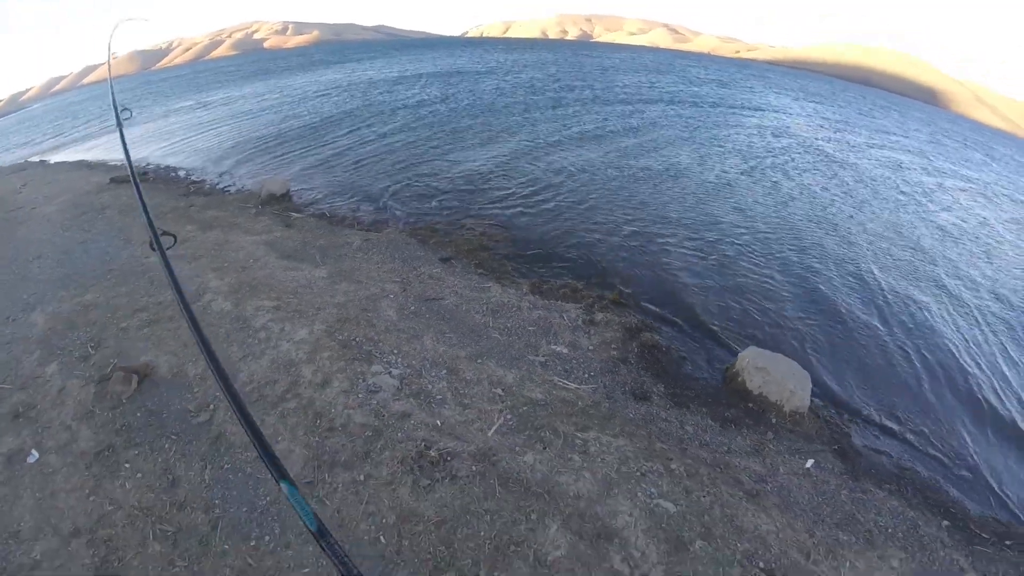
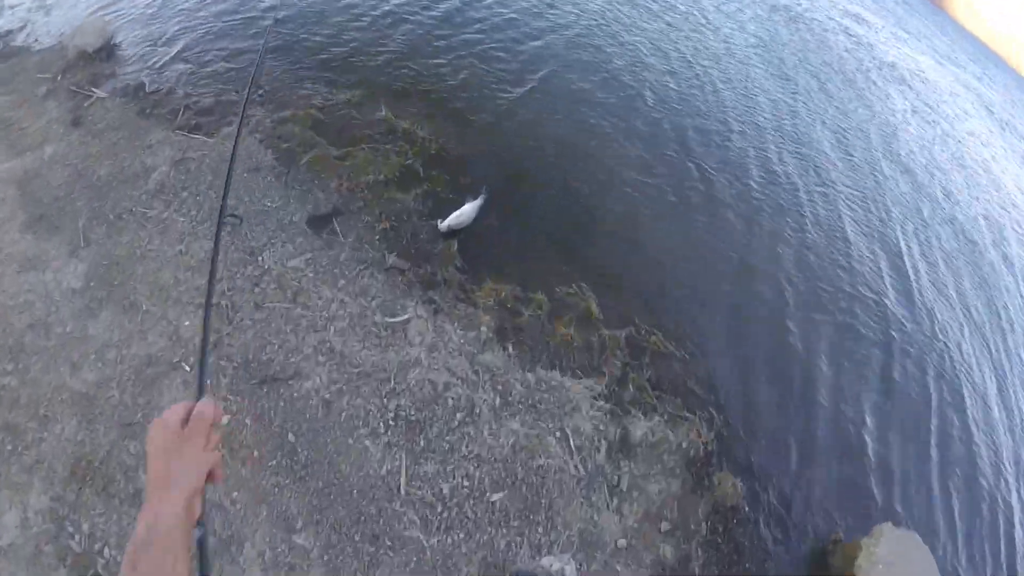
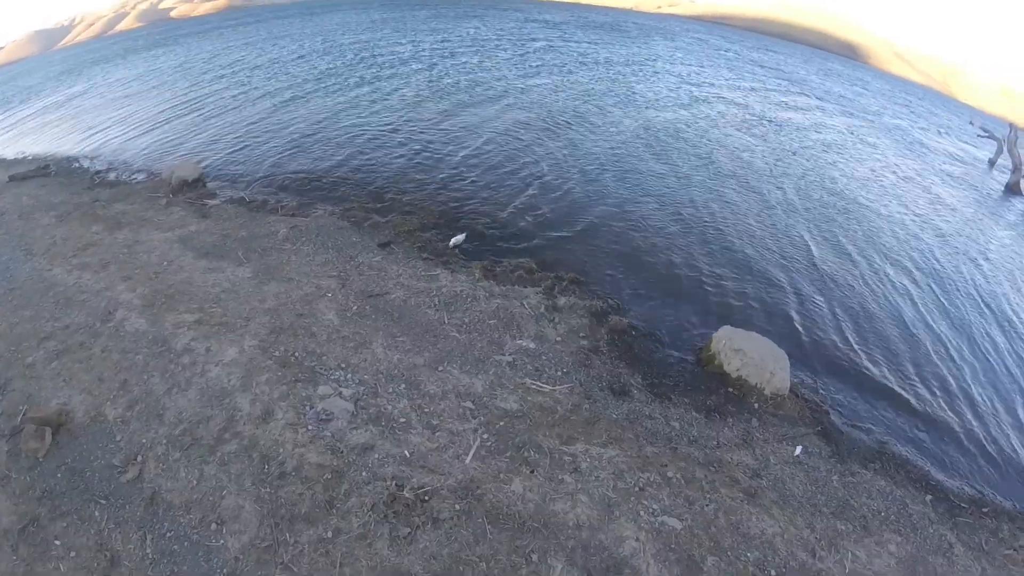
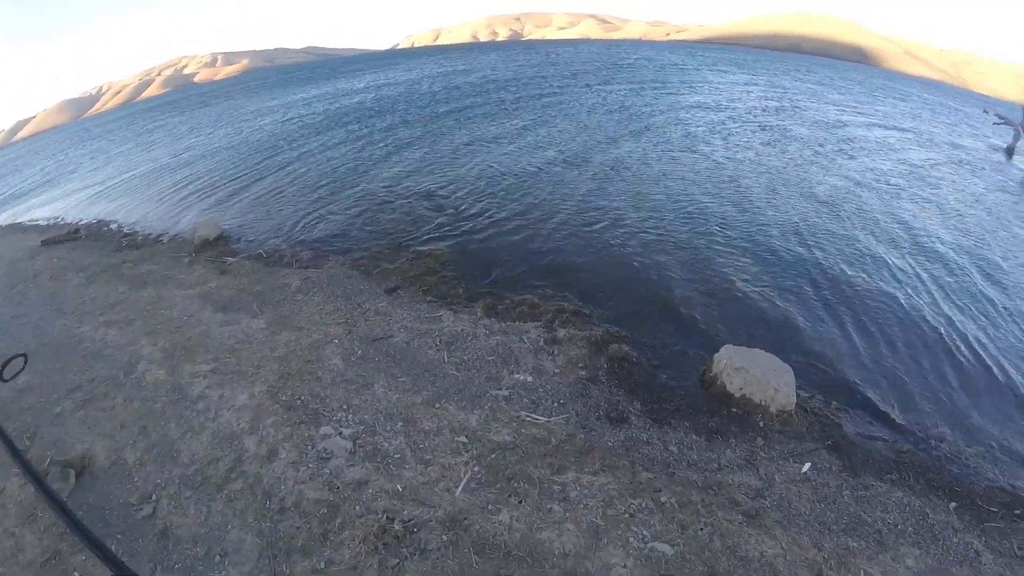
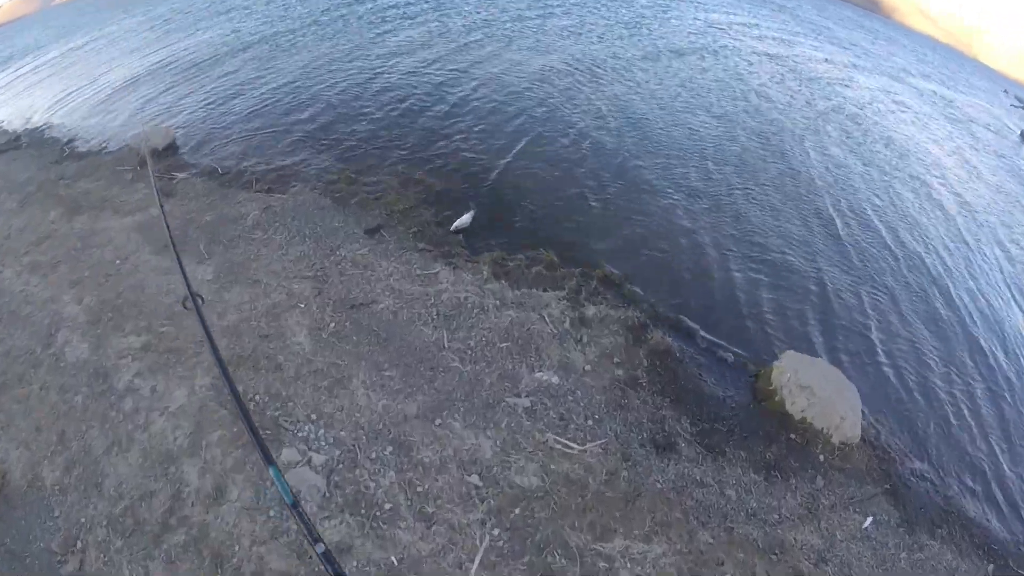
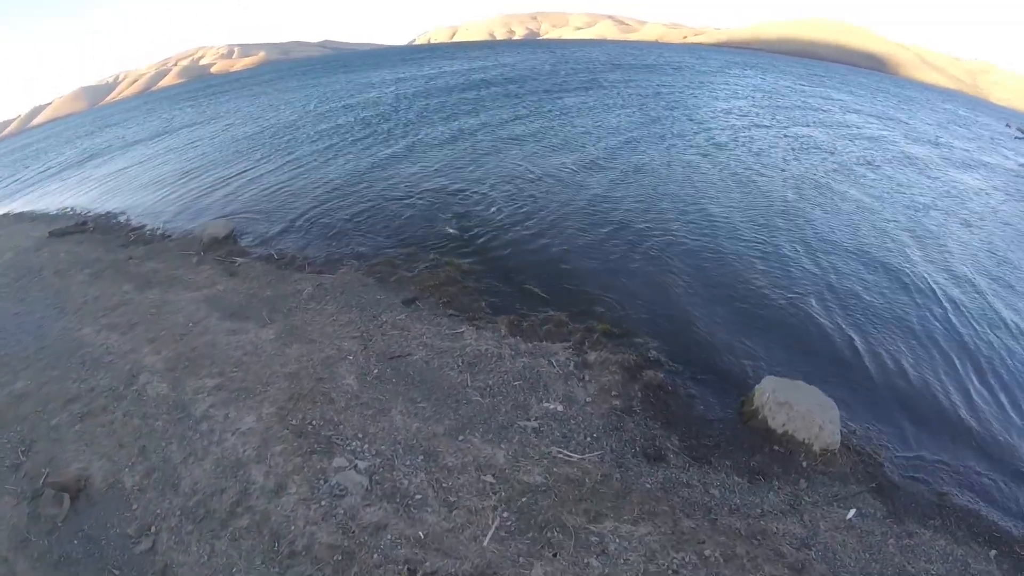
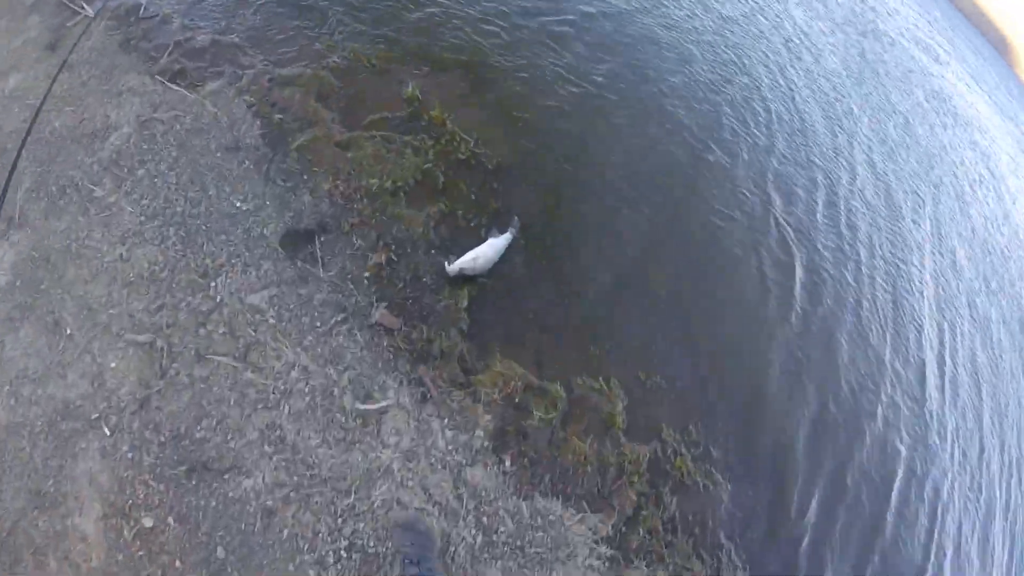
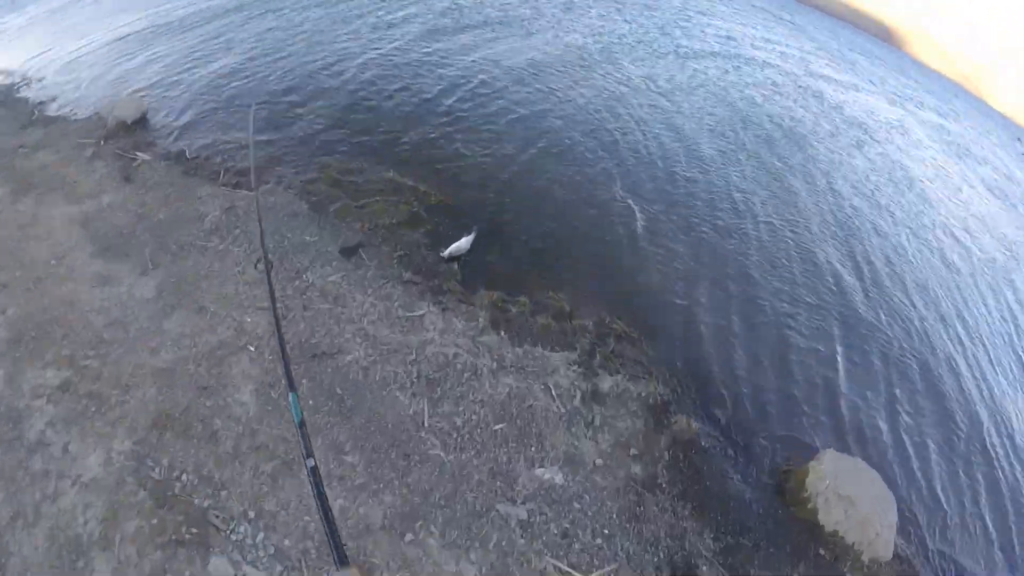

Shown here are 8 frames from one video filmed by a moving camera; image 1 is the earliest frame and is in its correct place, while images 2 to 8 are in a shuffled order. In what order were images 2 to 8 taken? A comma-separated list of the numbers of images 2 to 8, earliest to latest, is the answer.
4, 6, 3, 5, 8, 2, 7
